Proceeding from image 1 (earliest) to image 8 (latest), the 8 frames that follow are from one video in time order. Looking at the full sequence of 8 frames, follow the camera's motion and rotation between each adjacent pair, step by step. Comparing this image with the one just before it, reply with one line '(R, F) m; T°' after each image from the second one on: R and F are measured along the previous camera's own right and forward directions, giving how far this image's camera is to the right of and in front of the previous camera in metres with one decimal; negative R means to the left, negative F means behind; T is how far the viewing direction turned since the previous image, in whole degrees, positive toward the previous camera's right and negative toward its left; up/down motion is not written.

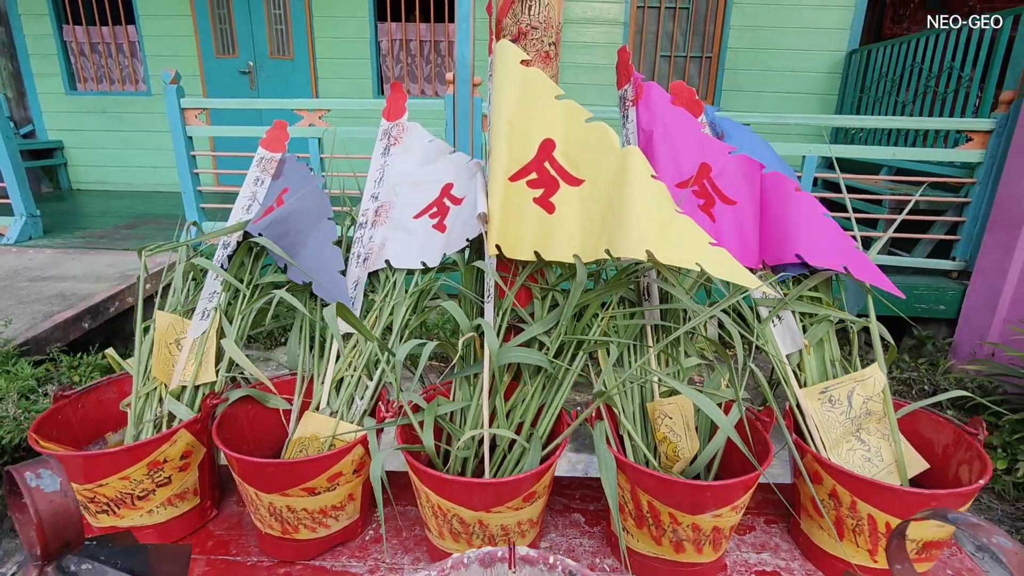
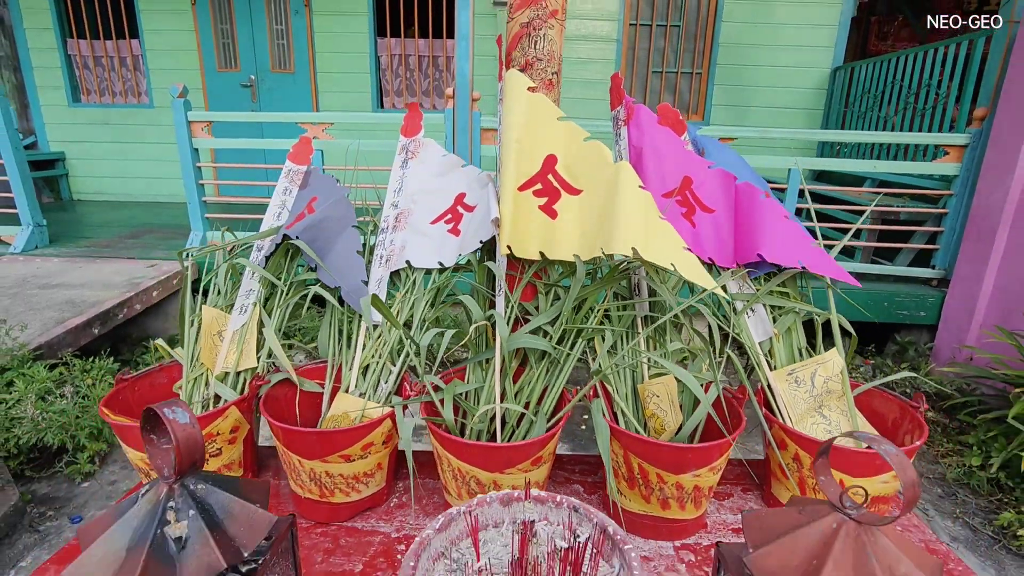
(0.0, -0.1) m; +1°
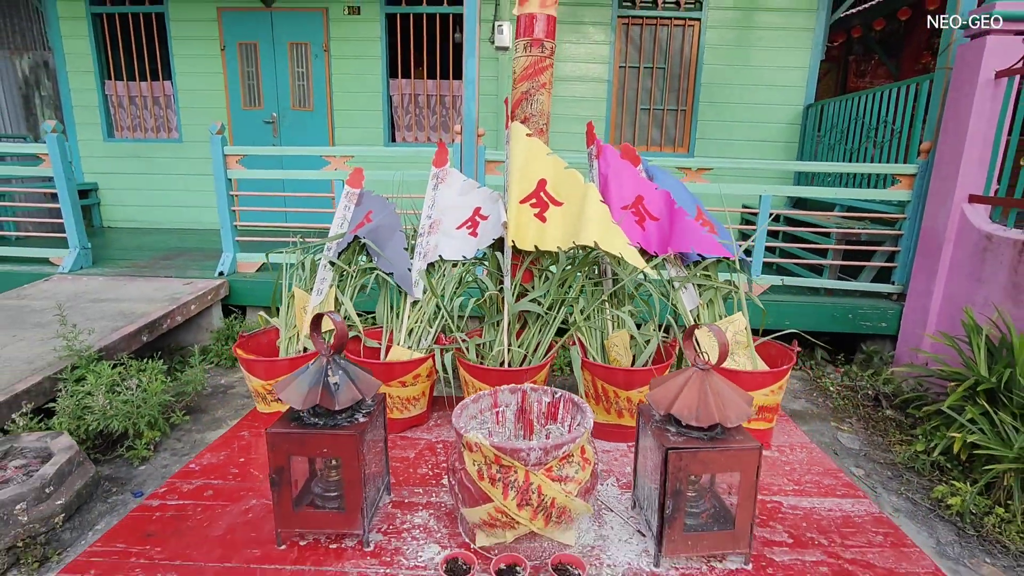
(0.0, -0.3) m; 0°
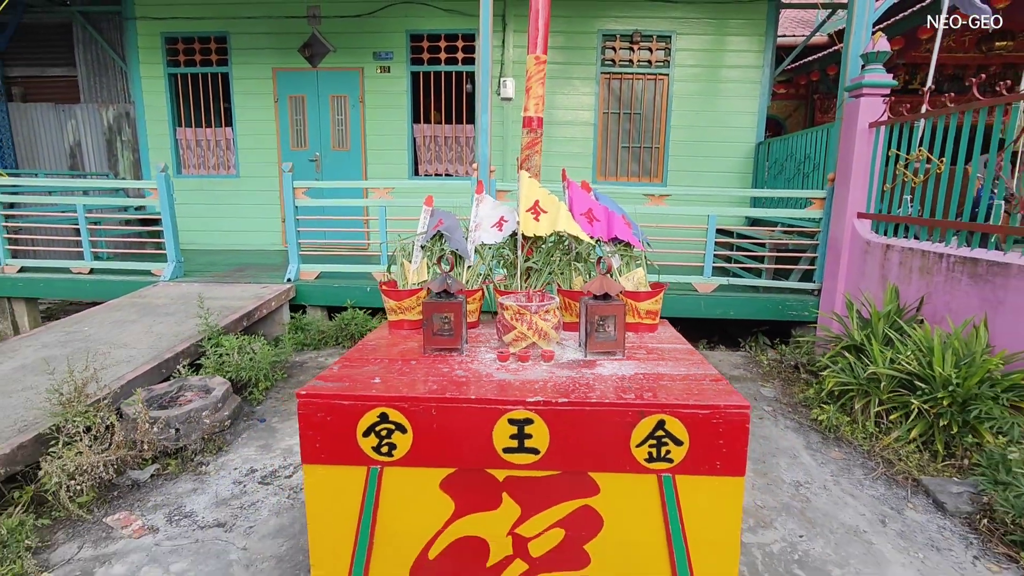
(0.0, -1.0) m; 0°
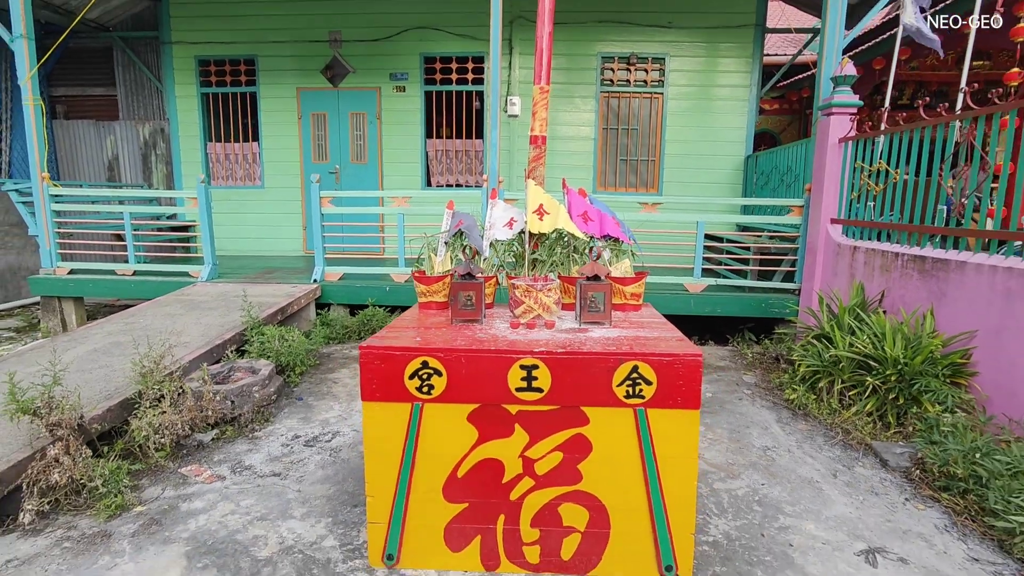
(0.0, -0.4) m; 0°
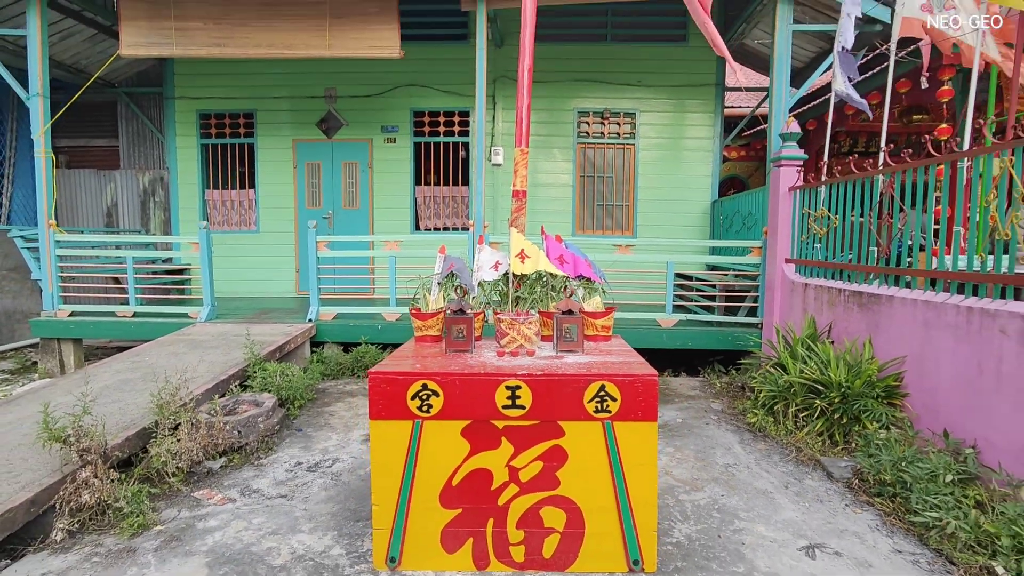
(0.0, -0.4) m; +2°
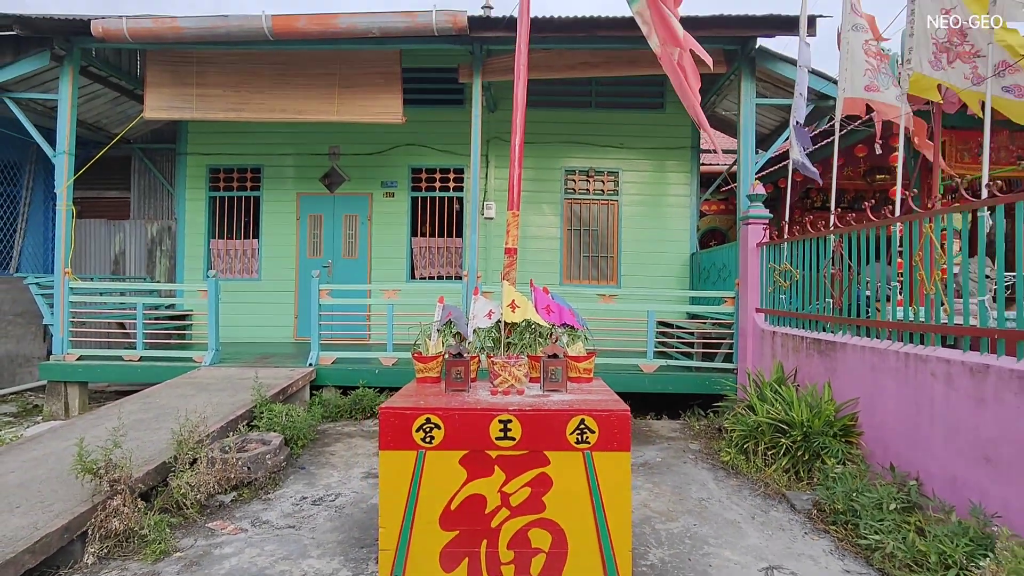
(0.0, -0.4) m; +1°
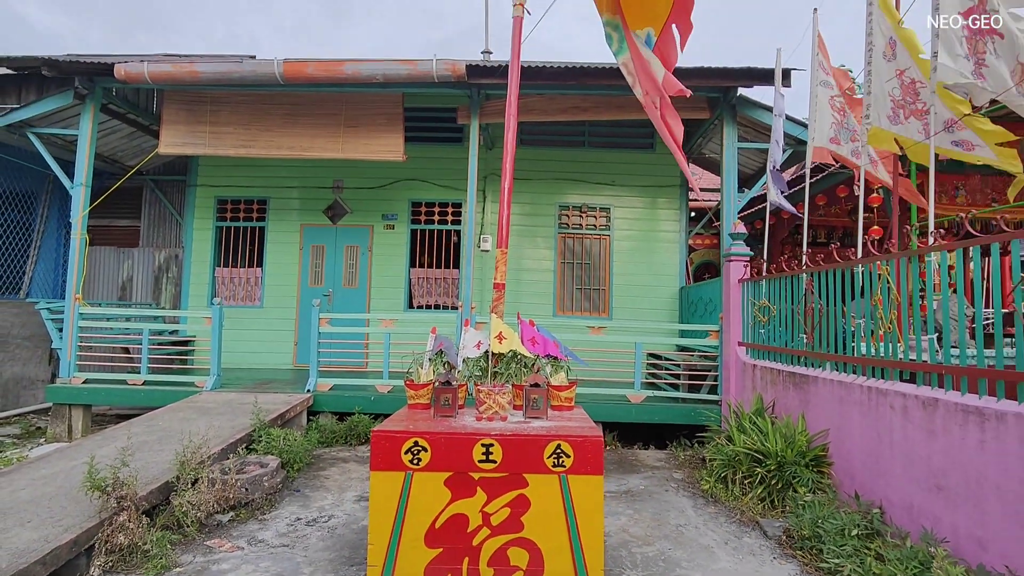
(+0.1, -0.2) m; 0°
